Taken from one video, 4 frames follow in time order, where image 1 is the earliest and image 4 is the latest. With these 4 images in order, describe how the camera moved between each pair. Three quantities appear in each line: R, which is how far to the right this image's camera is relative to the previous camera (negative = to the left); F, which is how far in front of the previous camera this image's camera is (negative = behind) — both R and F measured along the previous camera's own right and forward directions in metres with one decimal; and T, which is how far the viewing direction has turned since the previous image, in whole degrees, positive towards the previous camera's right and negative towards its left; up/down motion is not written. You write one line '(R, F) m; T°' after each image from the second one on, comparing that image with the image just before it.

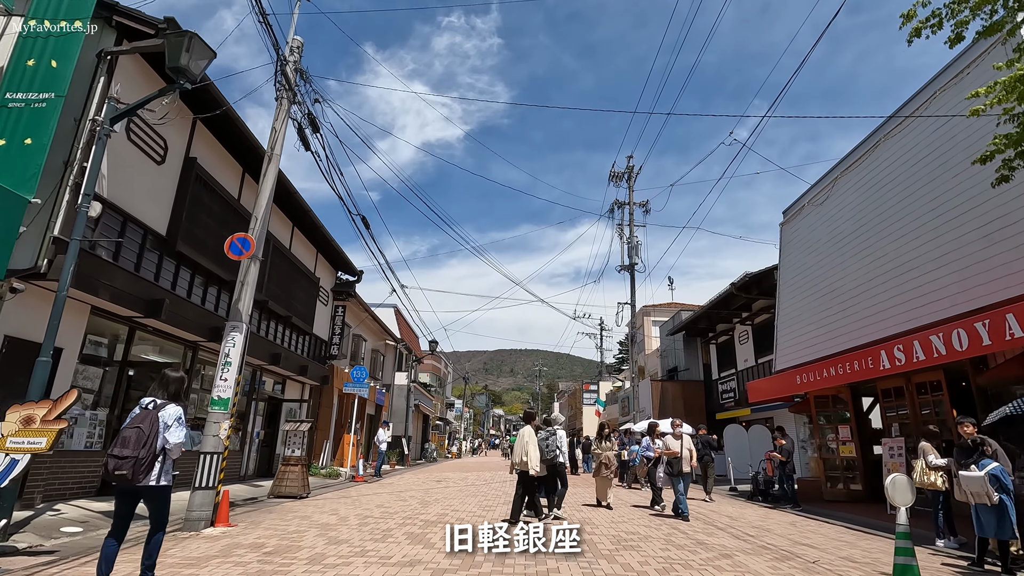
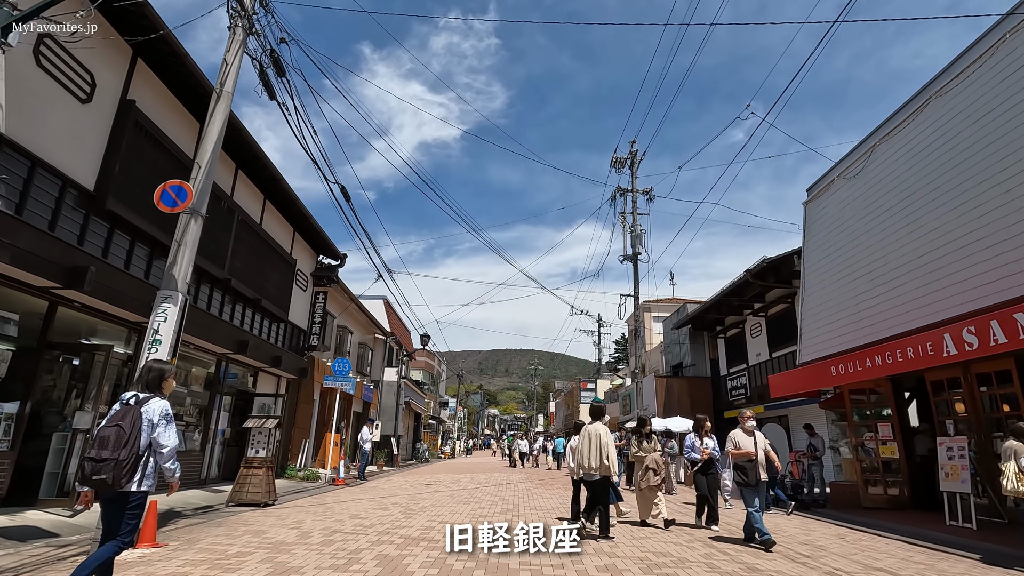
(-0.1, +1.4) m; +1°
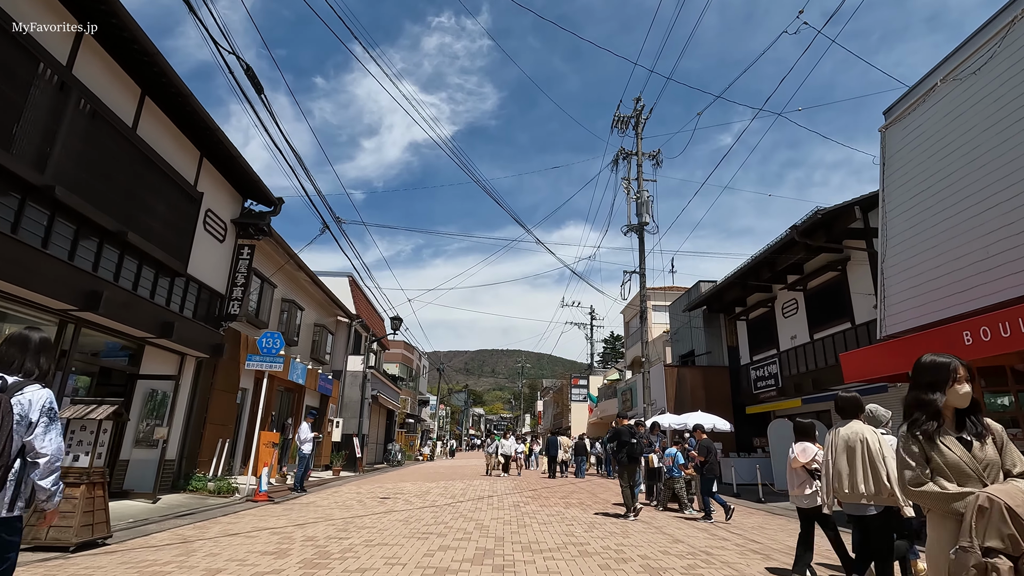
(+0.1, +3.6) m; +1°
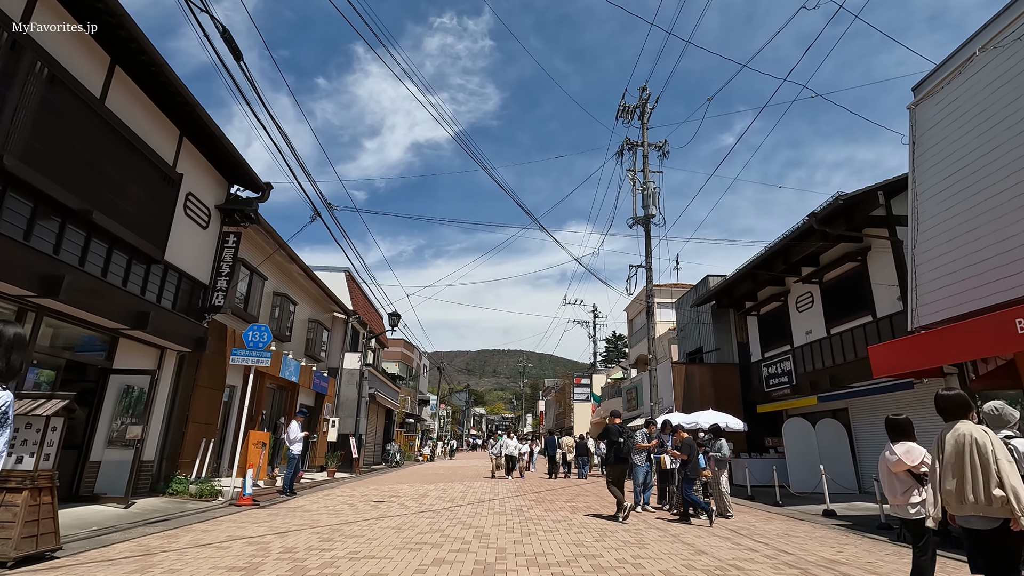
(0.0, +0.7) m; 0°
